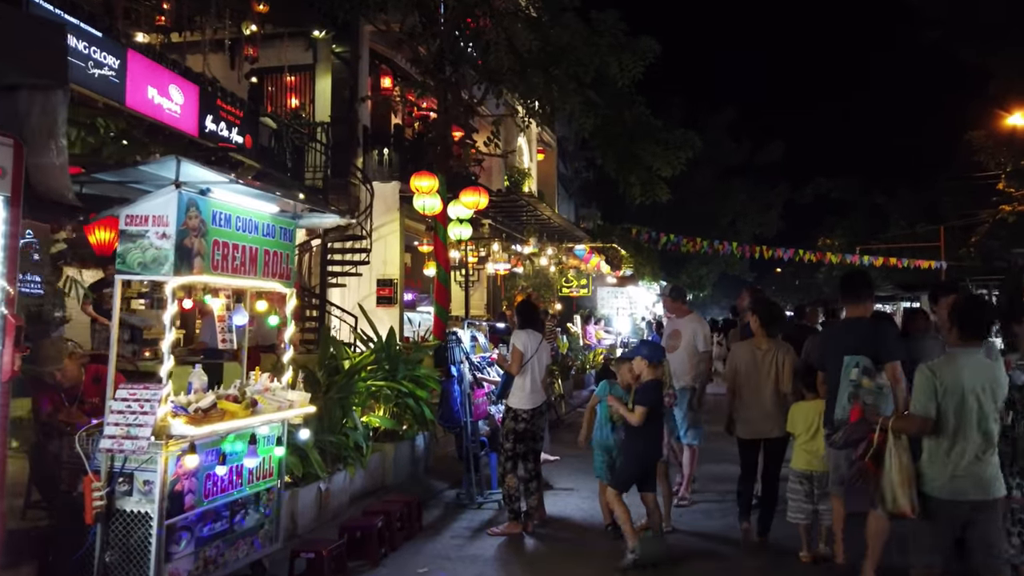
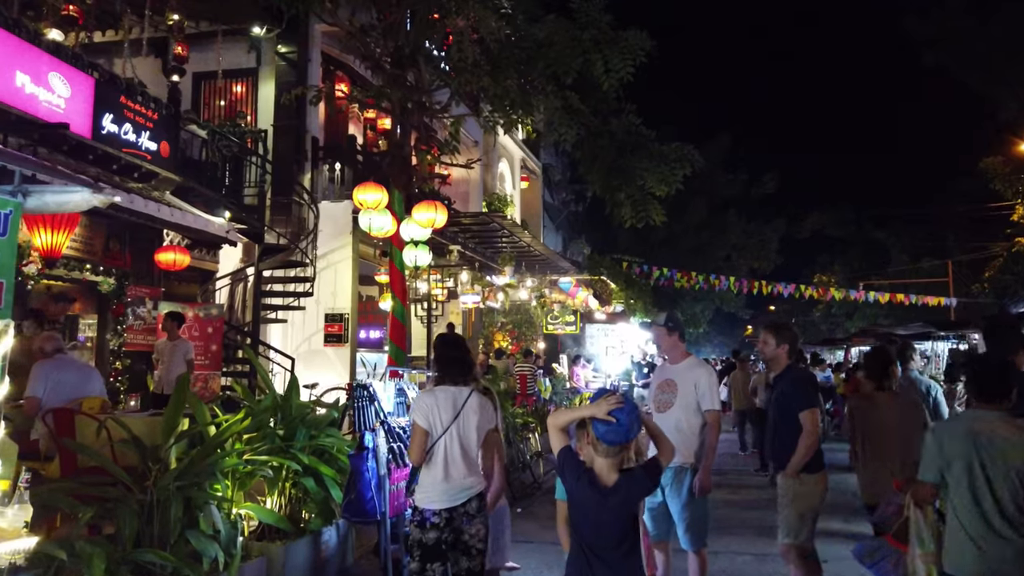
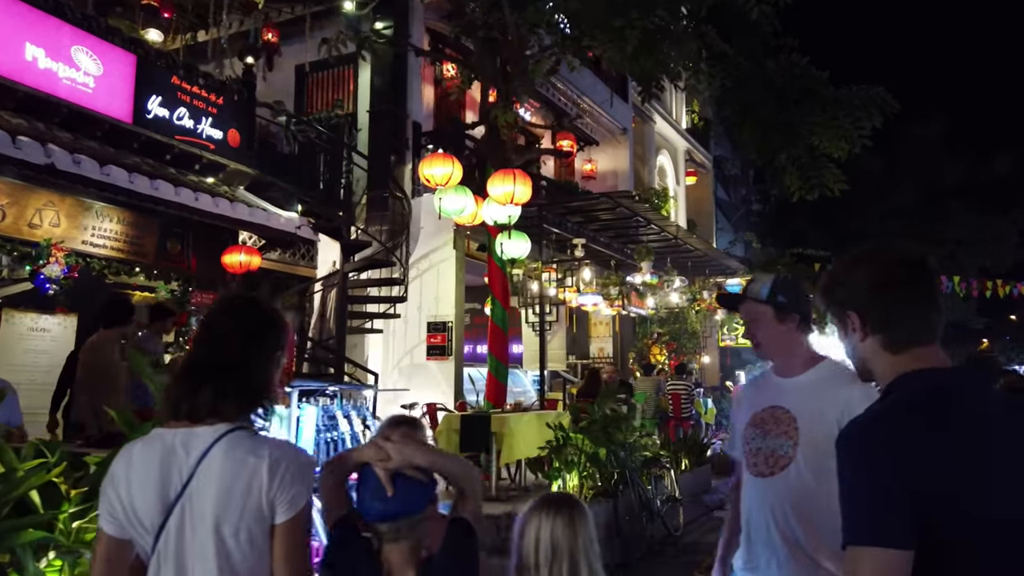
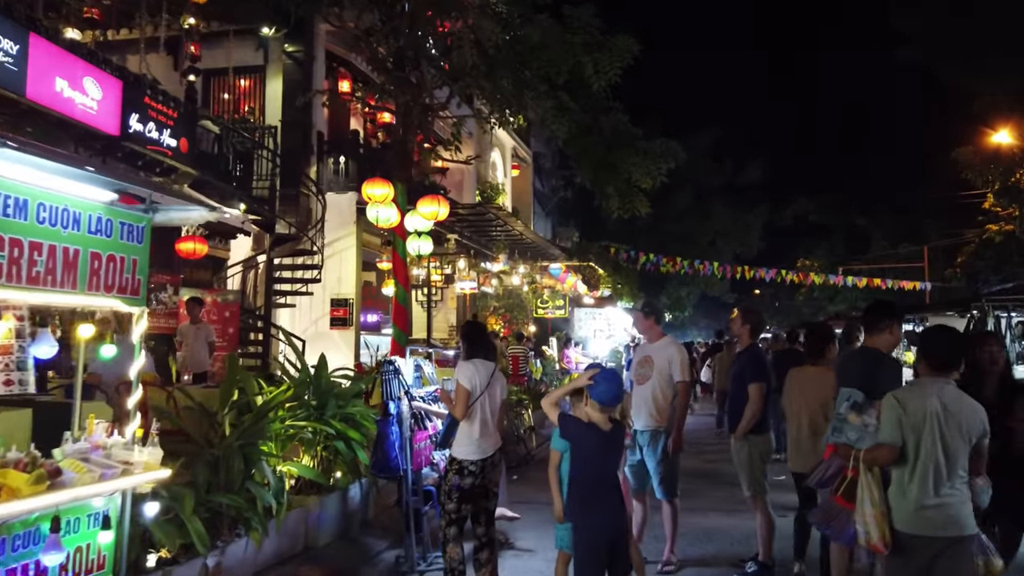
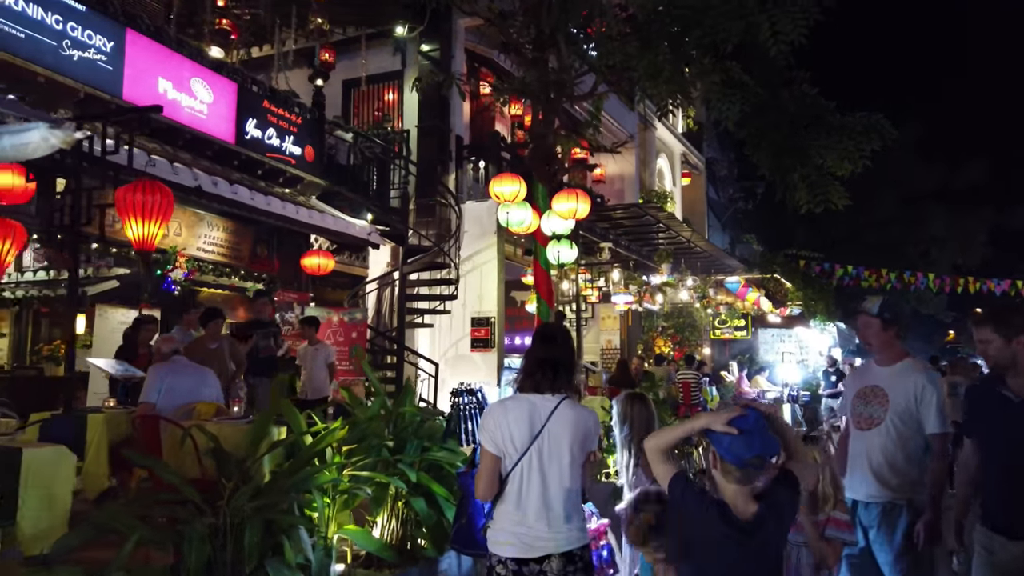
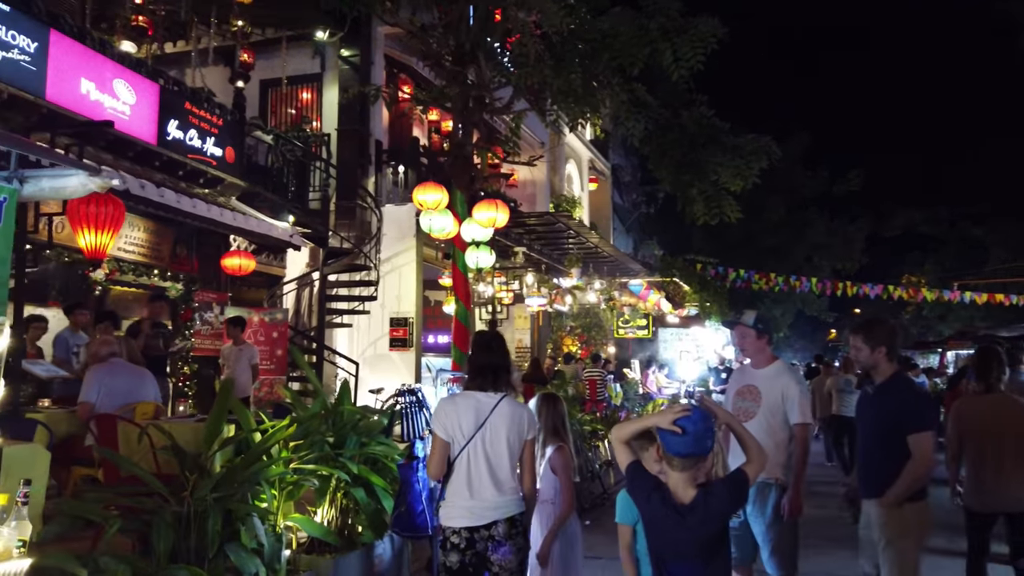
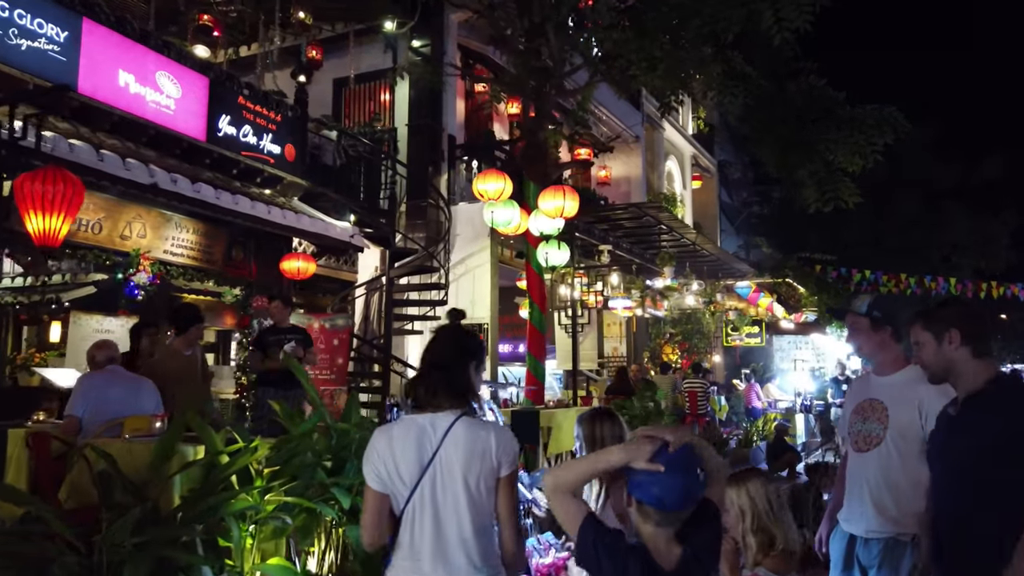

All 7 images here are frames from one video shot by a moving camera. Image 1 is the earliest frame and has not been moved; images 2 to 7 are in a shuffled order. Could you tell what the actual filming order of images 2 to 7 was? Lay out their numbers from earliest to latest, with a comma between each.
4, 2, 6, 5, 7, 3
